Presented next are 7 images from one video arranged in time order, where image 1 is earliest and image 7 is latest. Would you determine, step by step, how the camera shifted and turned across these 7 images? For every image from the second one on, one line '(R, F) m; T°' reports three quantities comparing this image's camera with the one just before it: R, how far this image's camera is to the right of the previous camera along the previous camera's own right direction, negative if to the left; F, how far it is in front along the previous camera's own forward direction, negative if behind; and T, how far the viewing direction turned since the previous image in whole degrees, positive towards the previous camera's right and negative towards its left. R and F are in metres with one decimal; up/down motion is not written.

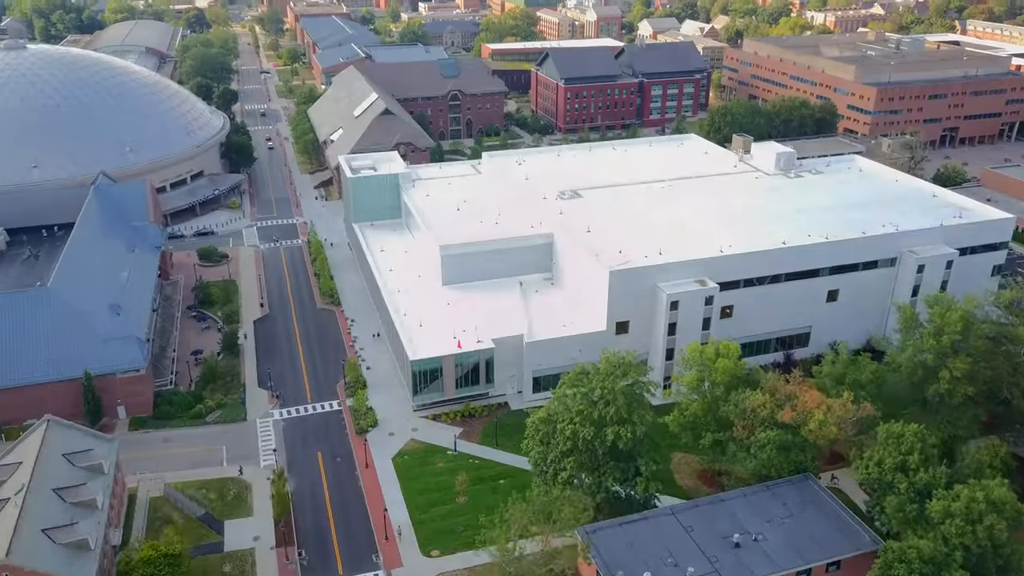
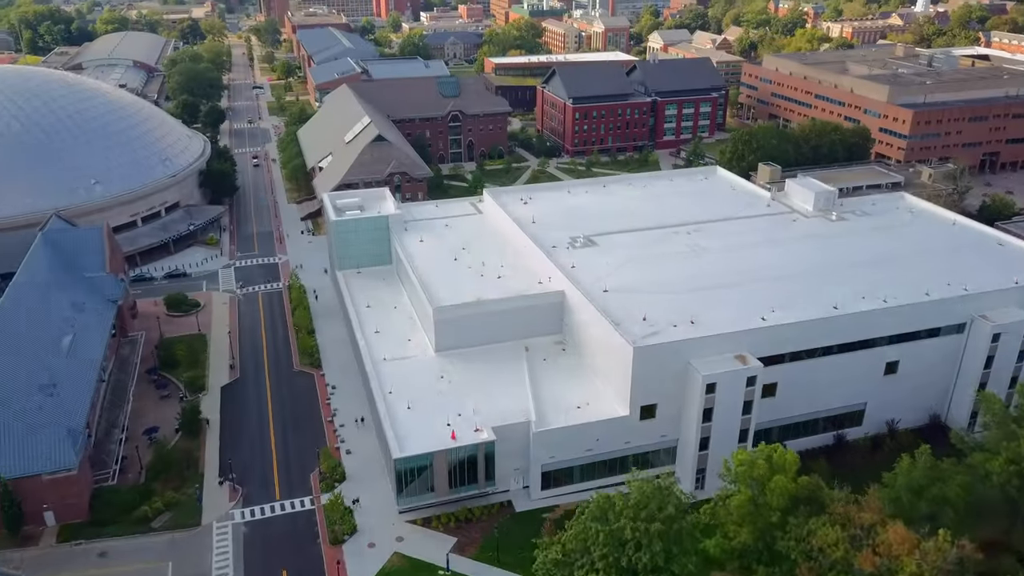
(-0.1, +7.4) m; 0°
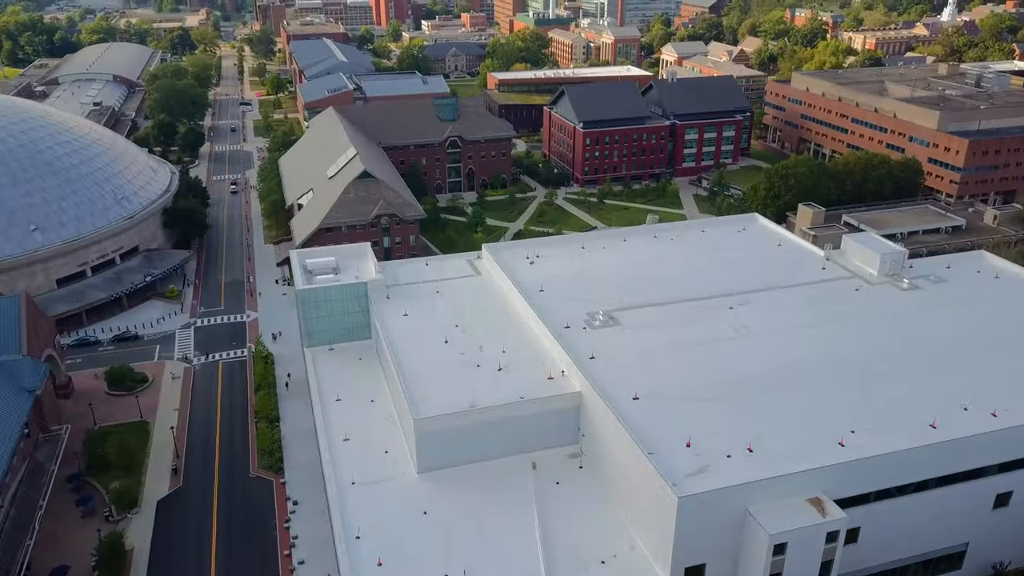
(0.0, +9.6) m; 0°
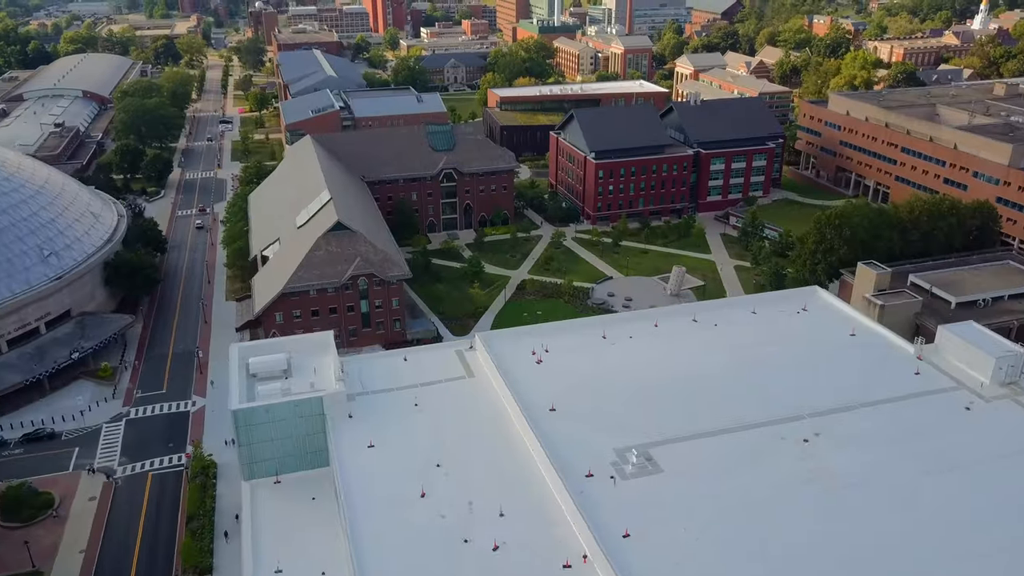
(+0.1, +11.1) m; 0°
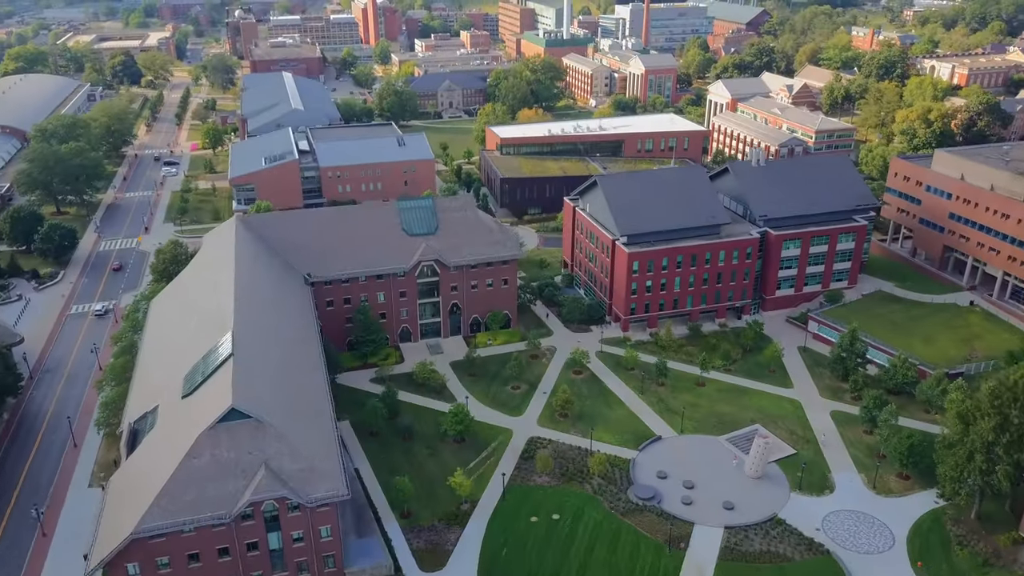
(+0.1, +21.8) m; 0°
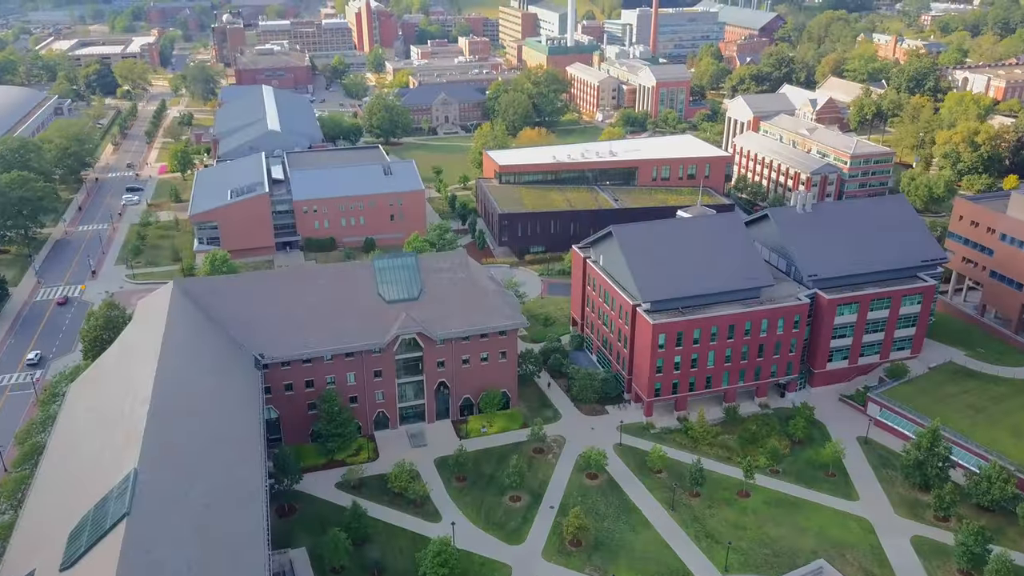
(+0.1, +10.6) m; 0°
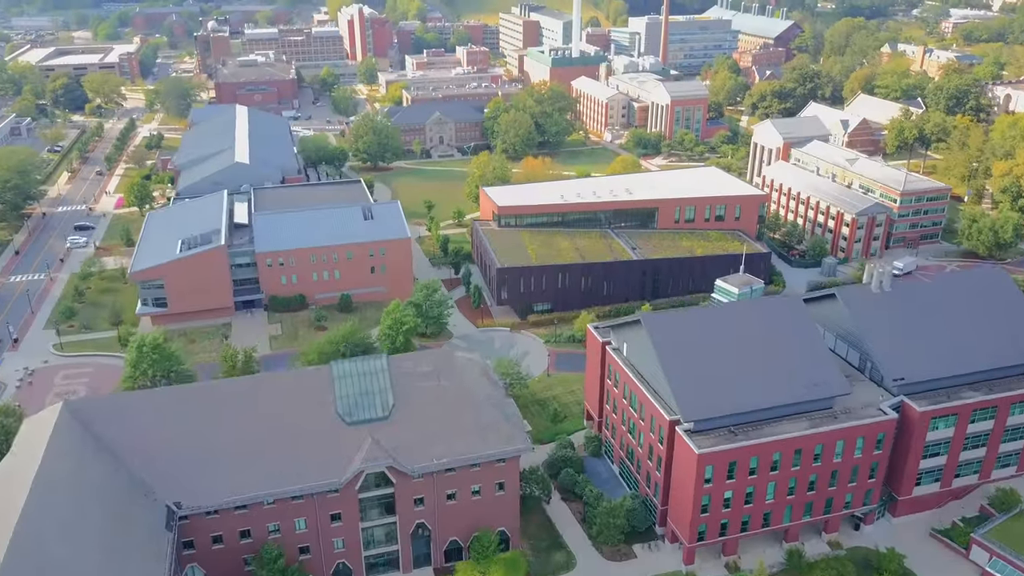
(0.0, +11.7) m; 0°
